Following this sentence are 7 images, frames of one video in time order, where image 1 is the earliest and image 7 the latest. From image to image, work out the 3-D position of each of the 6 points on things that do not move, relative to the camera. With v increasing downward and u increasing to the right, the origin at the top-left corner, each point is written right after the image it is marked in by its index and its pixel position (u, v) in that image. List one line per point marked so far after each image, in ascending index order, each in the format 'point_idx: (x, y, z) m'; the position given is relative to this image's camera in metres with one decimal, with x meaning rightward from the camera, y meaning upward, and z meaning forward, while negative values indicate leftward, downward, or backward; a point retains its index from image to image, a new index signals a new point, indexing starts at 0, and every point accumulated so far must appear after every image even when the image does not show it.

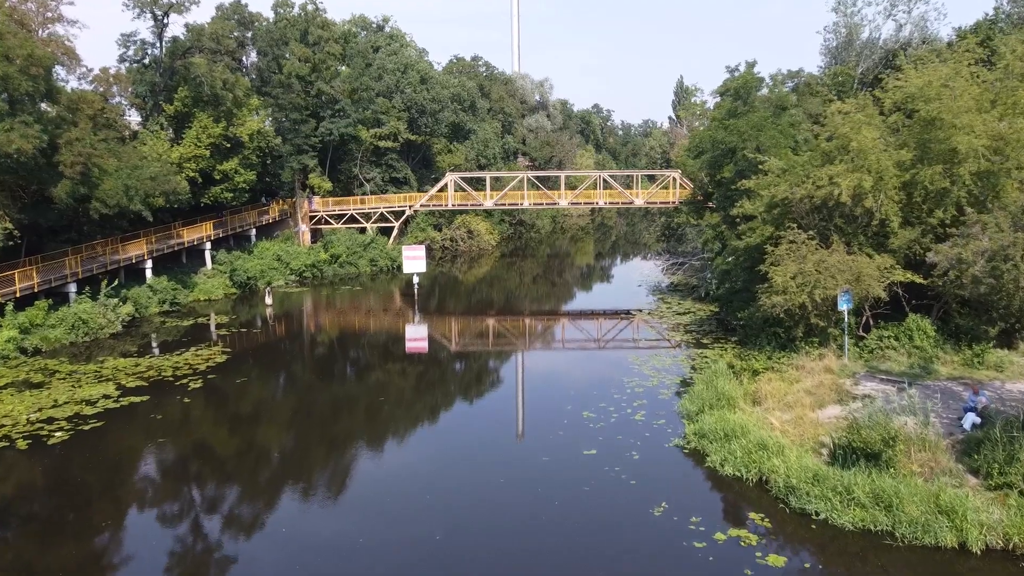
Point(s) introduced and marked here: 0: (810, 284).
0: (+7.0, +0.1, +13.1) m
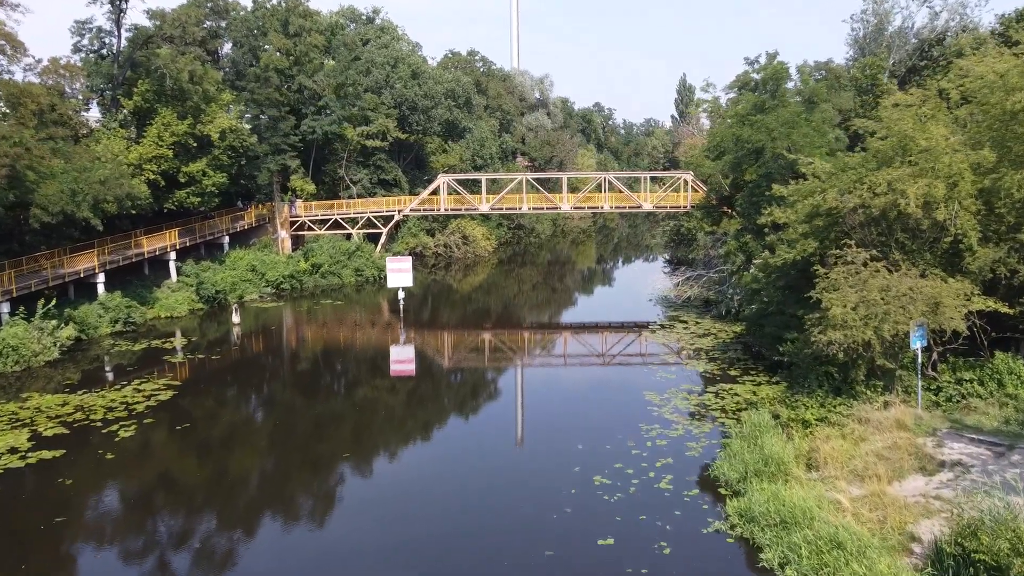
0: (+6.9, -0.5, +10.6) m
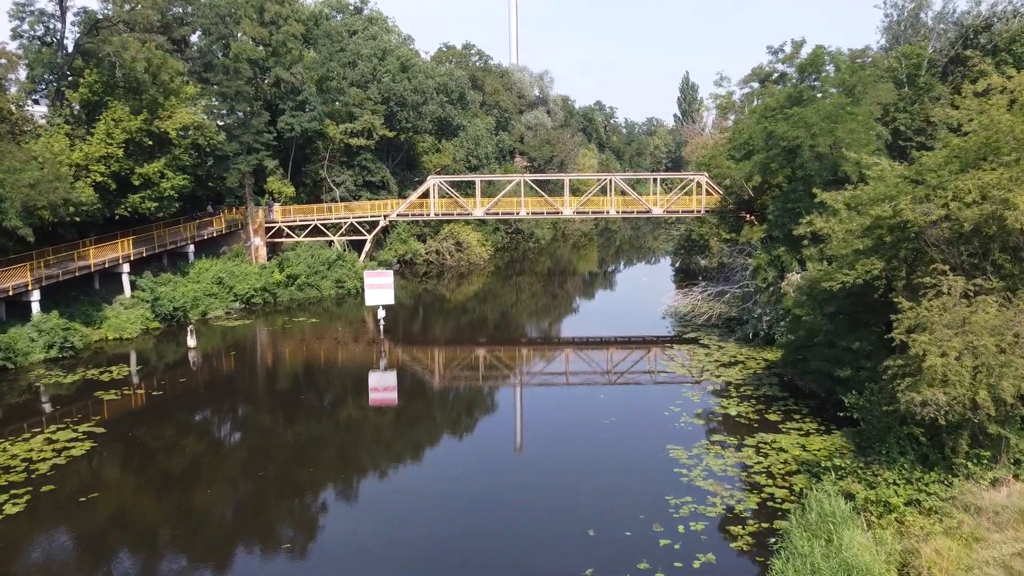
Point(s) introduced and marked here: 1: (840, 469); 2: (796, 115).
0: (+6.8, -1.2, +7.9) m
1: (+5.6, -3.1, +9.5) m
2: (+8.0, +4.9, +15.7) m
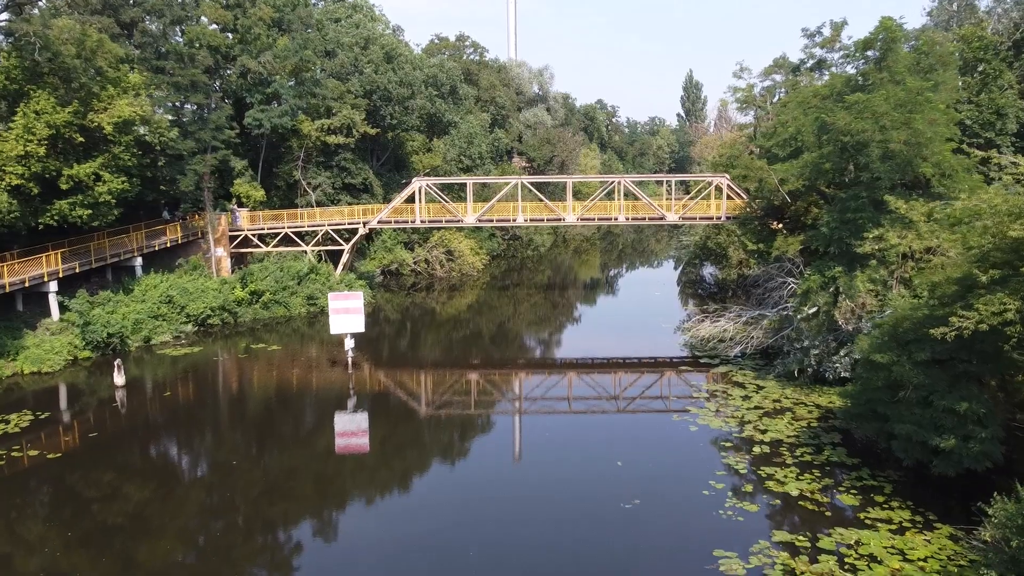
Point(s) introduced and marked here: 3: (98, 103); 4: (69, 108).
0: (+6.6, -1.8, +4.8) m
1: (+5.4, -3.8, +6.4) m
2: (+7.9, +4.2, +12.6) m
3: (-13.9, +6.2, +18.7) m
4: (-14.0, +5.7, +17.5) m
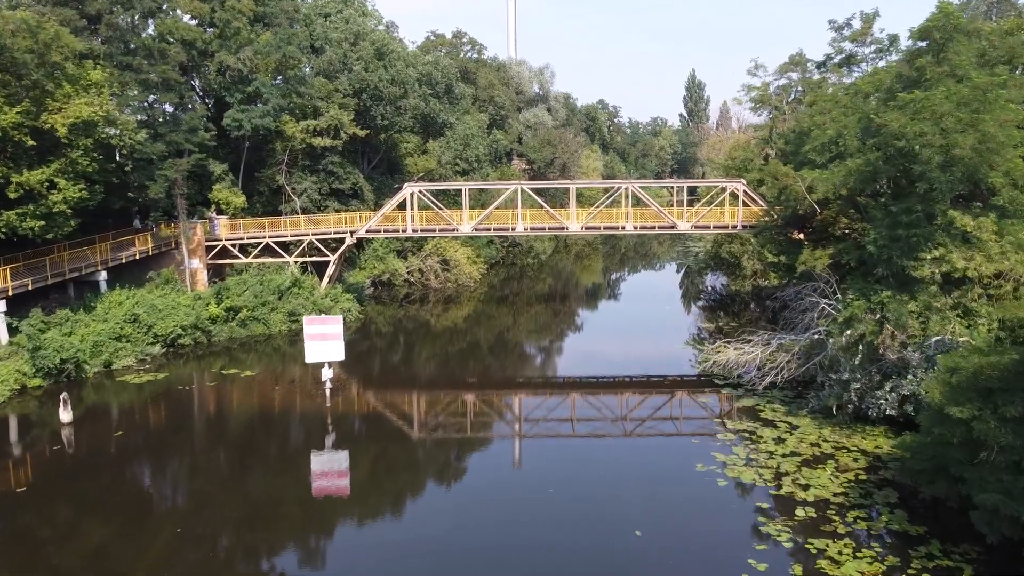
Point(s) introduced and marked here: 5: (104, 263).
0: (+6.6, -2.4, +3.0) m
1: (+5.4, -4.3, +4.6) m
2: (+7.8, +3.7, +10.8) m
3: (-13.9, +5.6, +16.9) m
4: (-14.1, +5.1, +15.7) m
5: (-14.0, +0.9, +19.1) m
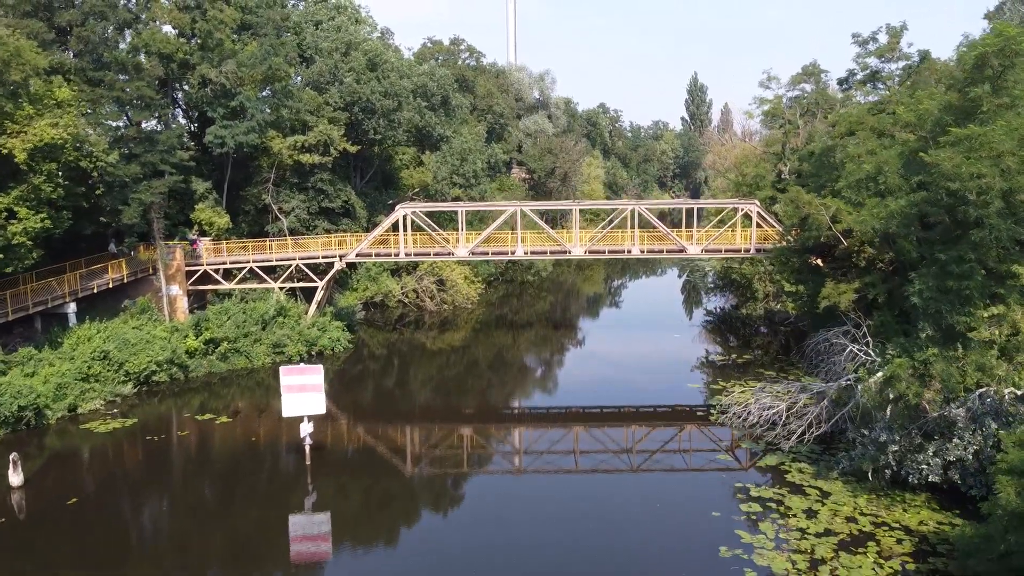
0: (+6.6, -3.5, +1.7) m
1: (+5.4, -5.4, +3.3) m
2: (+7.8, +2.6, +9.5) m
3: (-14.0, +4.6, +15.6) m
4: (-14.1, +4.1, +14.4) m
5: (-14.1, -0.2, +17.8) m
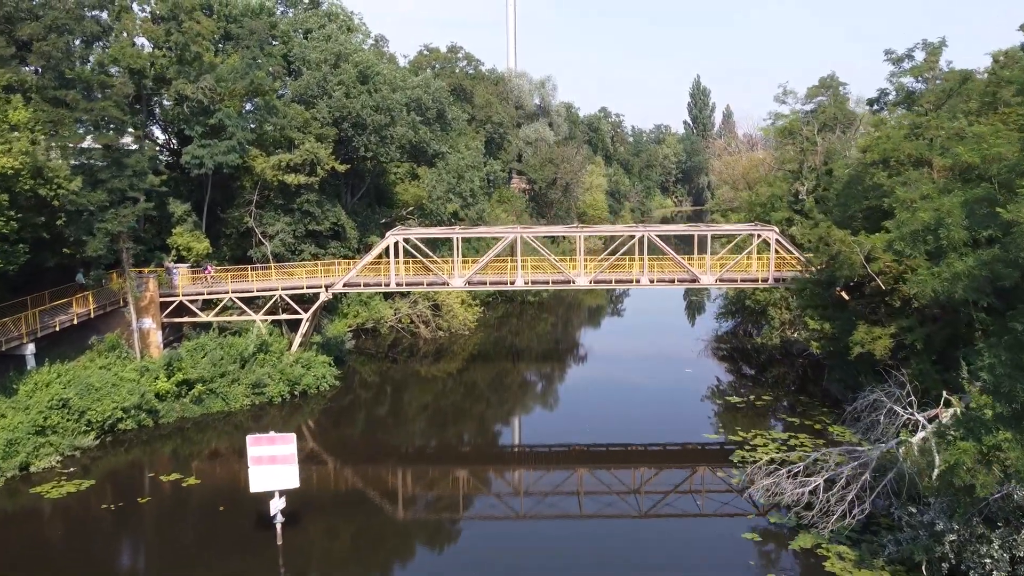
0: (+6.5, -4.6, +0.2) m
1: (+5.4, -6.5, +1.8) m
2: (+7.8, +1.5, +8.0) m
3: (-14.0, +3.4, +14.1) m
4: (-14.1, +2.9, +12.9) m
5: (-14.1, -1.3, +16.3) m
